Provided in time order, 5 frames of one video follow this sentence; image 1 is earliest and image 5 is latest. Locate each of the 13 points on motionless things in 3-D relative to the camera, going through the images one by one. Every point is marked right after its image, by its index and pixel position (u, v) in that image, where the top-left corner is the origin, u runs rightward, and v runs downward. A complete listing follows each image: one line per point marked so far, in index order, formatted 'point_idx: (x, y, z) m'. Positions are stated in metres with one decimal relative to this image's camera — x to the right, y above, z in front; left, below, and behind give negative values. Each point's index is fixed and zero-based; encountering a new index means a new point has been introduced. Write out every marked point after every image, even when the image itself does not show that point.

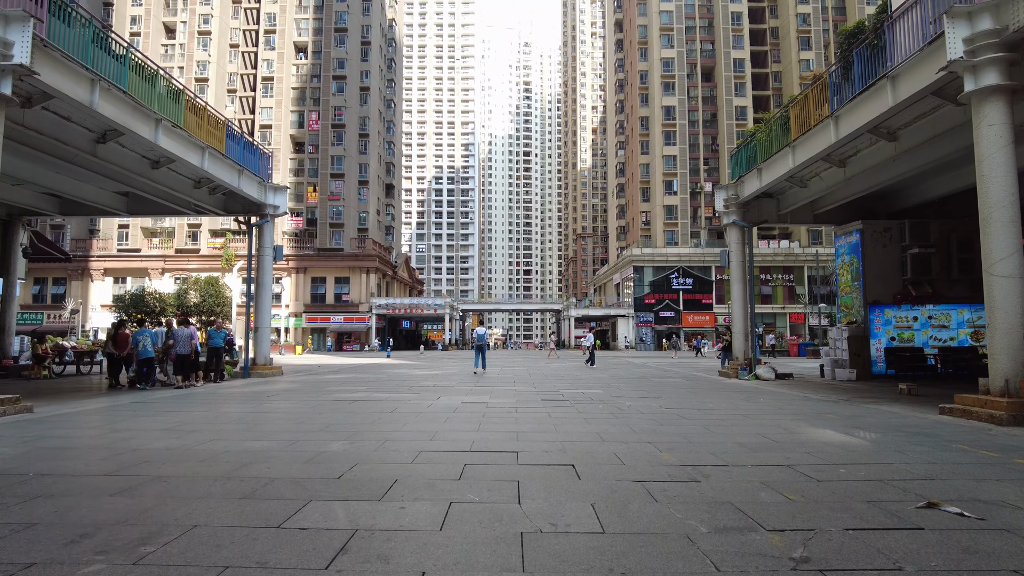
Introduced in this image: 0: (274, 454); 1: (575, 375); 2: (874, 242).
0: (-2.3, -1.6, +5.7) m
1: (+2.0, -2.7, +17.9) m
2: (+11.0, +1.4, +17.6) m
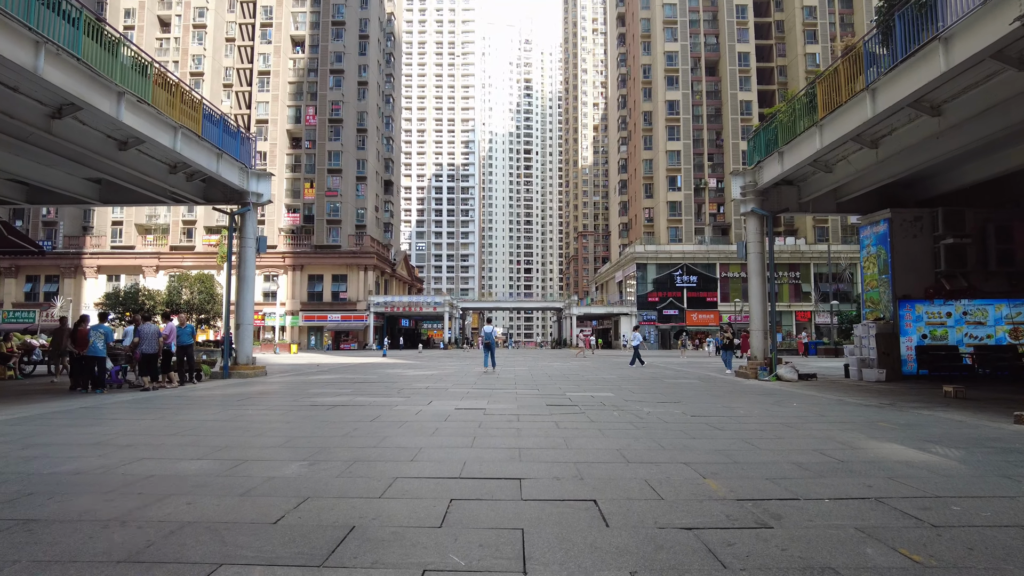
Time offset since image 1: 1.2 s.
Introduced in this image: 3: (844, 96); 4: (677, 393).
0: (-2.3, -1.5, +4.5) m
1: (+2.0, -2.5, +16.6) m
2: (+11.0, +1.6, +16.3) m
3: (+7.4, +4.3, +13.0) m
4: (+3.4, -2.1, +11.7) m
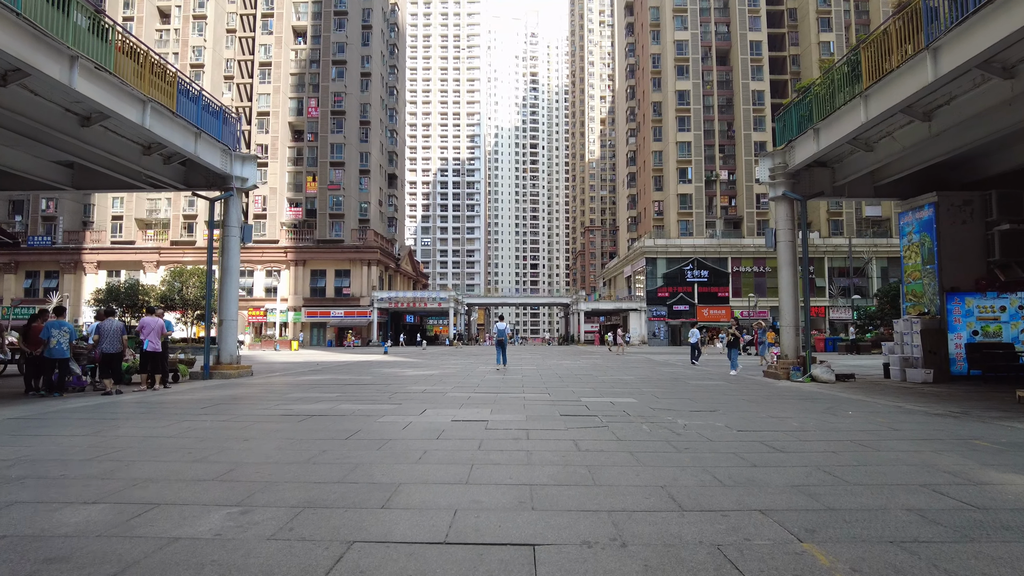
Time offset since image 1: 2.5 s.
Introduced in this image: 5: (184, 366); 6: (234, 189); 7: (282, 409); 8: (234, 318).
0: (-2.3, -1.4, +3.1) m
1: (+2.2, -2.3, +15.2) m
2: (+11.2, +1.8, +14.8) m
3: (+7.6, +4.5, +11.4) m
4: (+3.5, -2.0, +10.3) m
5: (-8.0, -1.9, +14.2) m
6: (-7.6, +2.7, +15.9) m
7: (-3.5, -1.9, +9.0) m
8: (-7.5, -0.8, +15.6) m
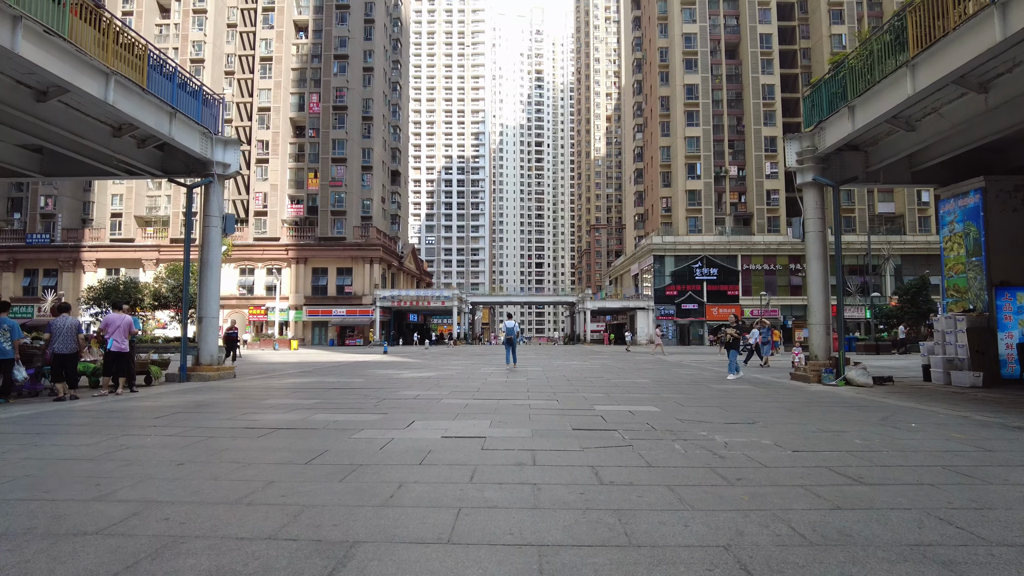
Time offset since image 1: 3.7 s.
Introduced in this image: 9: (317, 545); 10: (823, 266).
0: (-2.3, -1.3, +1.8) m
1: (+2.3, -2.2, +13.9) m
2: (+11.3, +1.9, +13.4) m
3: (+7.6, +4.6, +10.1) m
4: (+3.5, -1.8, +9.0) m
5: (-8.0, -1.8, +13.0) m
6: (-7.5, +2.8, +14.7) m
7: (-3.5, -1.7, +7.7) m
8: (-7.4, -0.7, +14.4) m
9: (-1.1, -1.4, +3.1) m
10: (+7.7, +0.5, +14.4) m
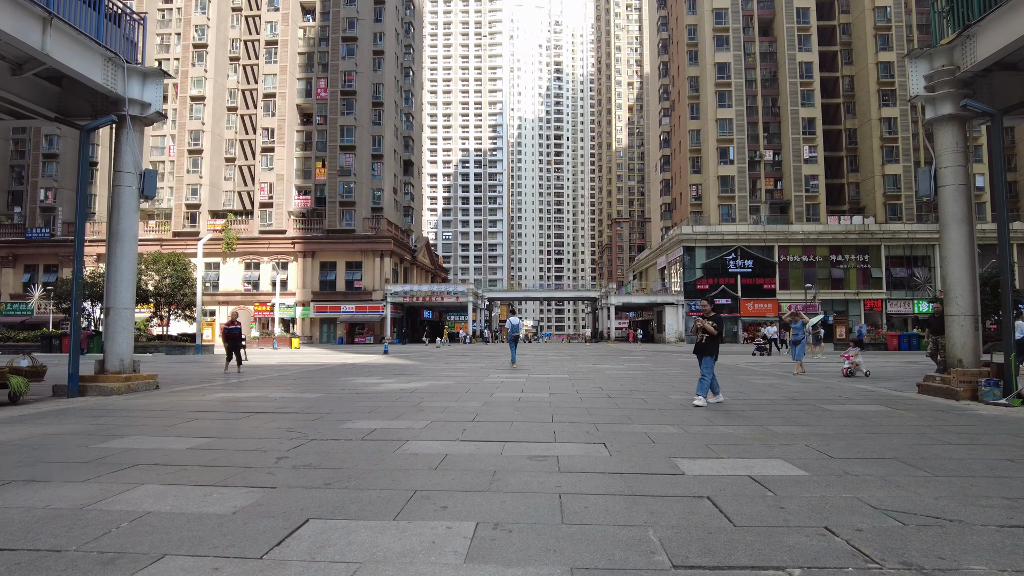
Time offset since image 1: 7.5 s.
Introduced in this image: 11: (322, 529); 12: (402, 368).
0: (-2.4, -0.9, -2.1) m
1: (+2.6, -1.8, +9.9) m
2: (+11.5, +2.4, +9.0) m
3: (+7.8, +5.0, +5.8) m
4: (+3.7, -1.5, +4.9) m
5: (-7.7, -1.5, +9.3) m
6: (-7.2, +3.2, +11.0) m
7: (-3.4, -1.4, +3.9) m
8: (-7.1, -0.3, +10.7) m
9: (-1.1, -1.0, -0.9) m
10: (+8.0, +1.0, +10.2) m
11: (-1.1, -1.3, +3.2) m
12: (-3.4, -2.4, +18.0) m
